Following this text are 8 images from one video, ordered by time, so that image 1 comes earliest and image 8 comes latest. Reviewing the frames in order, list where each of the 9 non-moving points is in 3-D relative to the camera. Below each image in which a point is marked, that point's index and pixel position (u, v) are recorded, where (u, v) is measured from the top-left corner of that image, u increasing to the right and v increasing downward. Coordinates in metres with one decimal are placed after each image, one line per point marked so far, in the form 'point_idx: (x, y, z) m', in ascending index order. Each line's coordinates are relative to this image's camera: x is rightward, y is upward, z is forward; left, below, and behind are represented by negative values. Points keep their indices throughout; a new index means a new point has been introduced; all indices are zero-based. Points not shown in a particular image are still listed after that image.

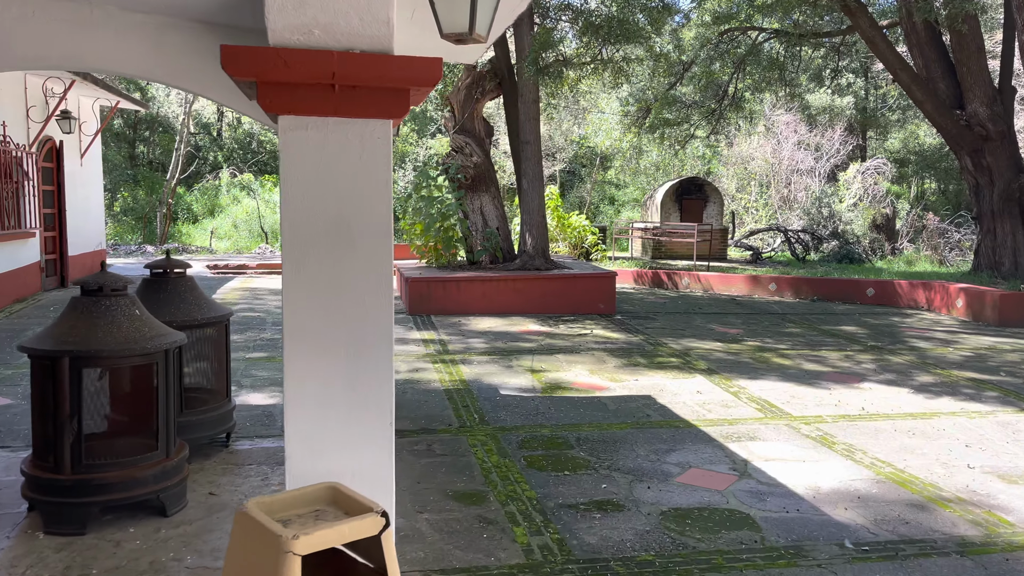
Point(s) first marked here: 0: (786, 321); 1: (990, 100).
0: (+3.0, -0.4, +8.7) m
1: (+6.2, +2.4, +10.4) m
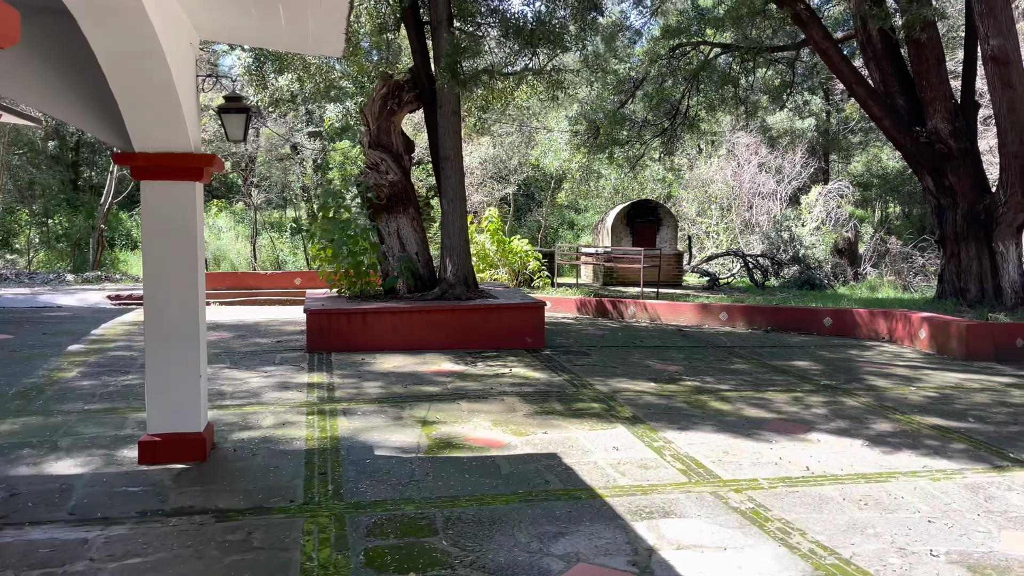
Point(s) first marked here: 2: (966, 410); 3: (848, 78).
0: (+2.1, -0.7, +7.8) m
1: (+5.3, +2.1, +9.7) m
2: (+3.3, -0.9, +5.9) m
3: (+4.3, +2.7, +10.2) m
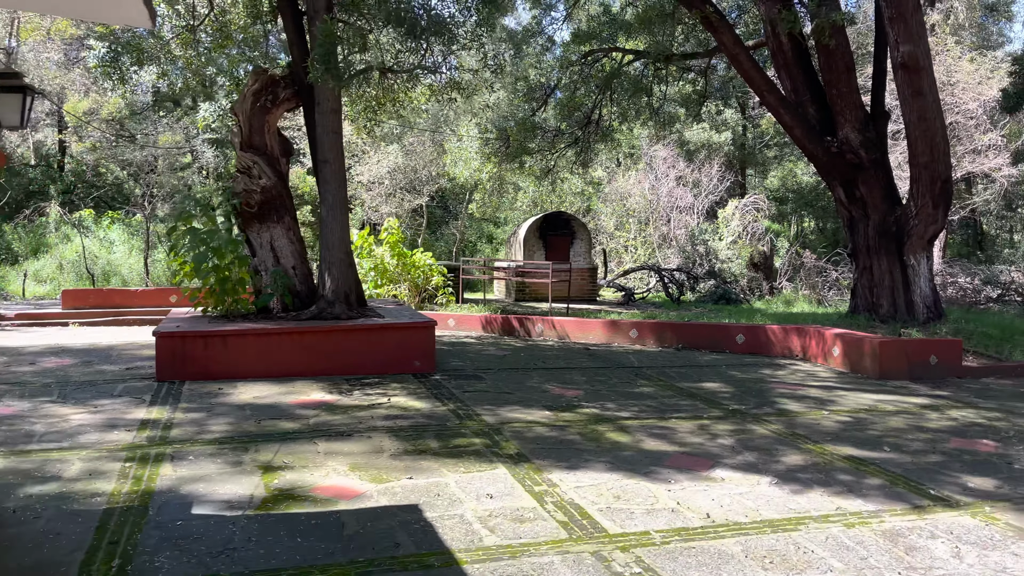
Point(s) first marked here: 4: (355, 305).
0: (+1.1, -0.8, +7.2) m
1: (+4.1, +1.9, +9.4) m
2: (+2.5, -1.0, +5.4) m
3: (+3.0, +2.5, +9.8) m
4: (-1.4, -0.2, +7.3) m
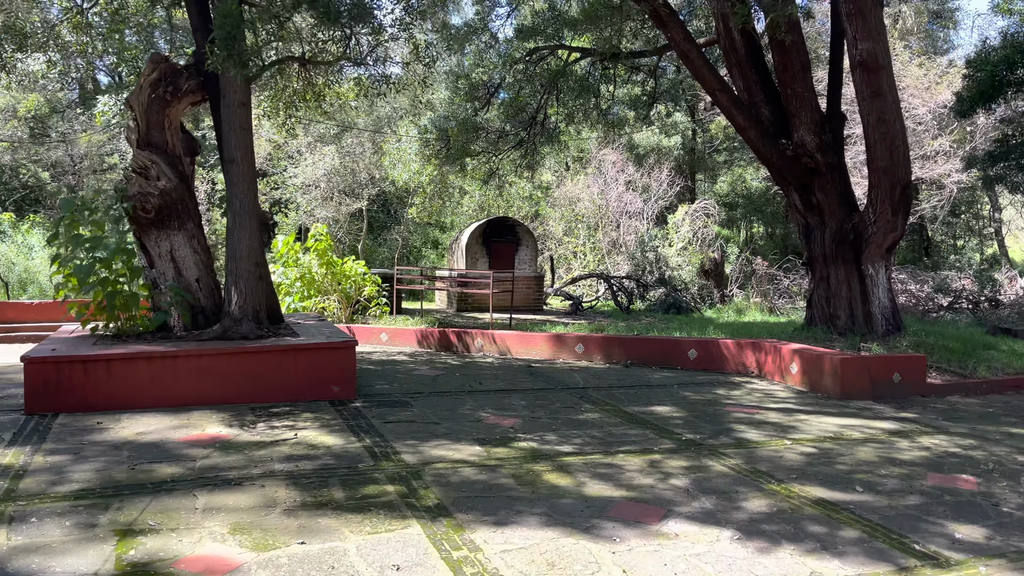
0: (+0.6, -0.9, +6.6) m
1: (+3.4, +1.8, +8.9) m
2: (+2.1, -1.1, +4.8) m
3: (+2.3, +2.4, +9.3) m
4: (-2.0, -0.3, +6.5) m
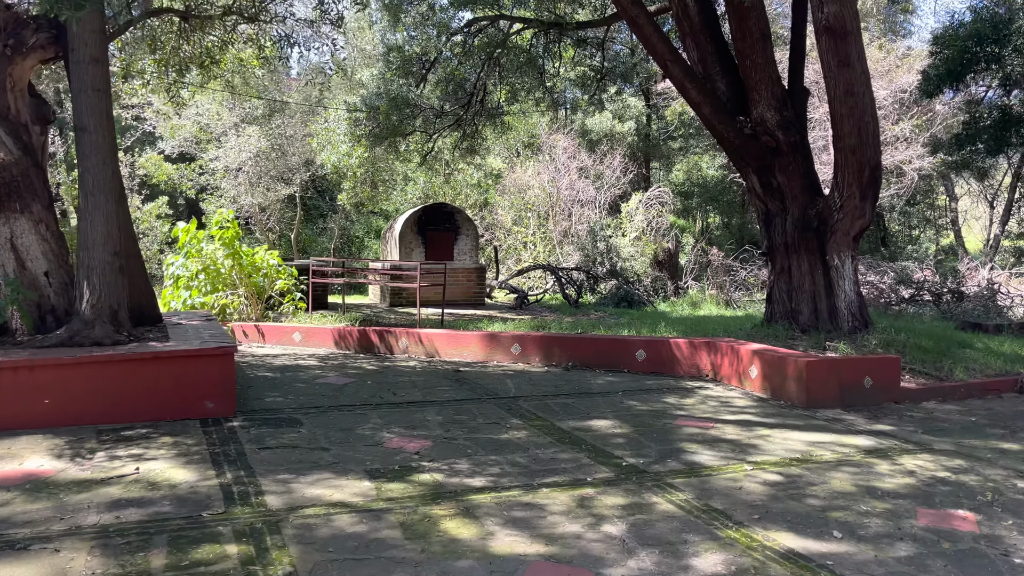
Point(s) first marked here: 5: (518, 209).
0: (0.0, -0.9, +5.6) m
1: (+2.7, +1.9, +8.1) m
2: (+1.5, -1.1, +3.9) m
3: (+1.5, +2.4, +8.4) m
4: (-2.6, -0.3, +5.4) m
5: (+0.1, +1.9, +19.2) m
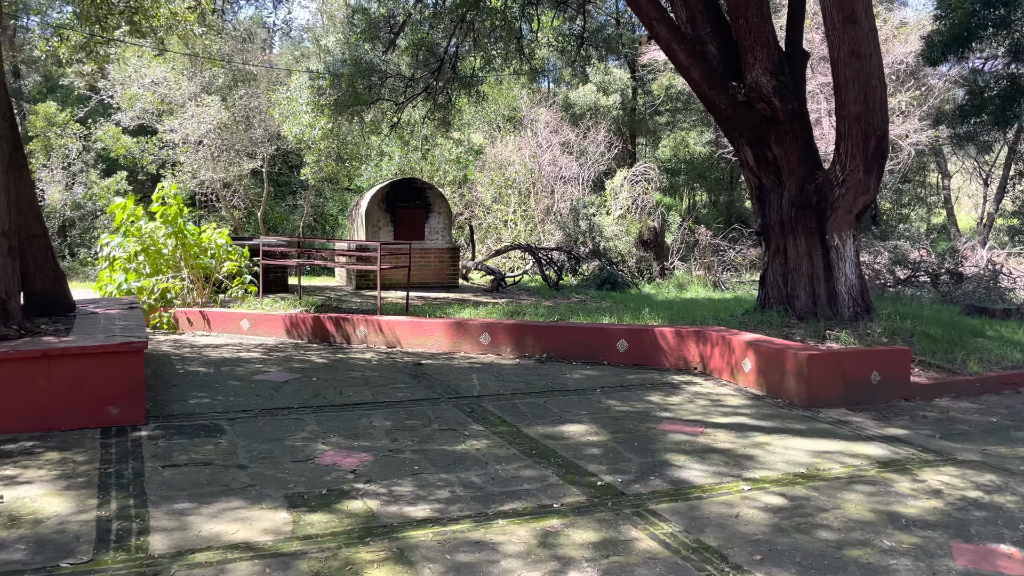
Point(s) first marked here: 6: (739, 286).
0: (-0.3, -0.8, +4.9) m
1: (+2.4, +2.0, +7.3) m
2: (+1.3, -1.0, +3.2) m
3: (+1.3, +2.6, +7.6) m
4: (-2.8, -0.2, +4.6) m
5: (-0.3, +2.4, +18.4) m
6: (+3.8, 0.0, +13.6) m
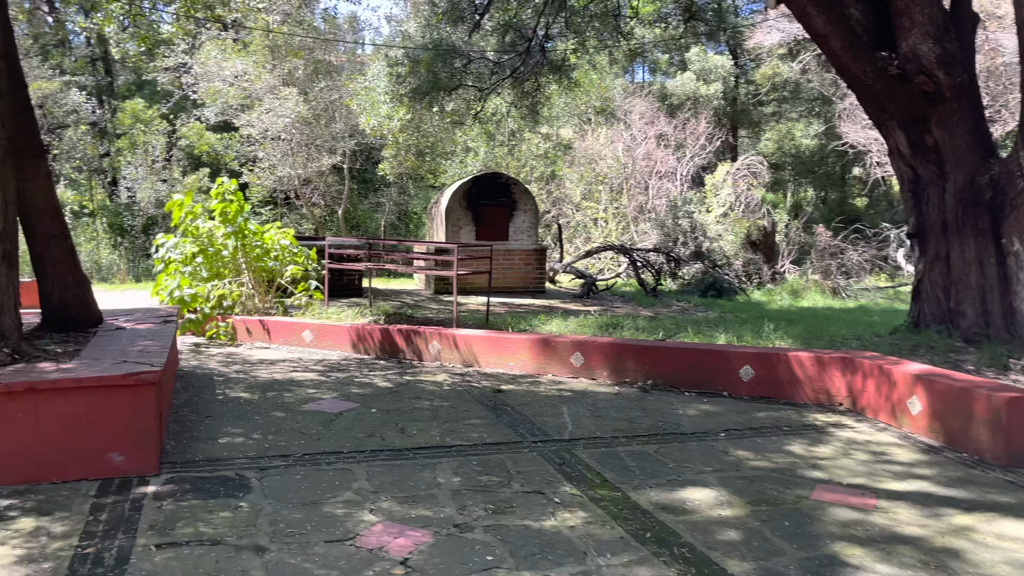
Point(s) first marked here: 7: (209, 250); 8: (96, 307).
0: (+0.2, -0.9, +3.8) m
1: (+3.2, +1.9, +5.9) m
2: (+1.6, -1.1, +2.0) m
3: (+2.1, +2.5, +6.3) m
4: (-2.3, -0.2, +3.8) m
5: (+1.6, +2.3, +17.3) m
6: (+5.3, -0.1, +12.1) m
7: (-2.7, +0.3, +7.2) m
8: (-2.5, -0.1, +4.8) m
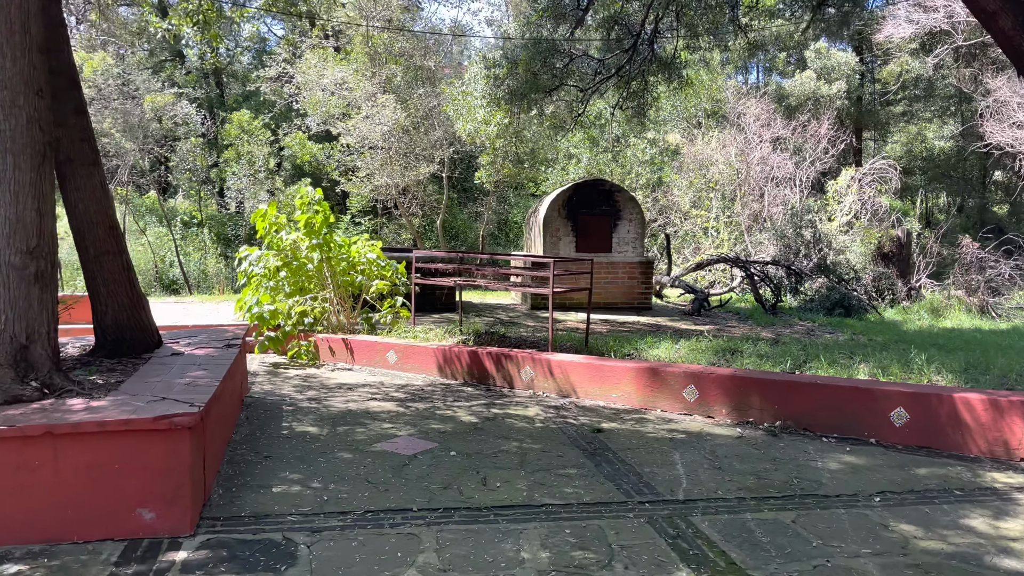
0: (+0.6, -1.0, +3.0) m
1: (+3.8, +1.7, +4.8) m
2: (+1.8, -1.3, +1.1) m
3: (+2.8, +2.3, +5.3) m
4: (-1.9, -0.3, +3.3) m
5: (+3.8, +2.0, +16.2) m
6: (+6.7, -0.3, +10.6) m
7: (-1.9, +0.2, +6.8) m
8: (-1.9, -0.2, +4.4) m
